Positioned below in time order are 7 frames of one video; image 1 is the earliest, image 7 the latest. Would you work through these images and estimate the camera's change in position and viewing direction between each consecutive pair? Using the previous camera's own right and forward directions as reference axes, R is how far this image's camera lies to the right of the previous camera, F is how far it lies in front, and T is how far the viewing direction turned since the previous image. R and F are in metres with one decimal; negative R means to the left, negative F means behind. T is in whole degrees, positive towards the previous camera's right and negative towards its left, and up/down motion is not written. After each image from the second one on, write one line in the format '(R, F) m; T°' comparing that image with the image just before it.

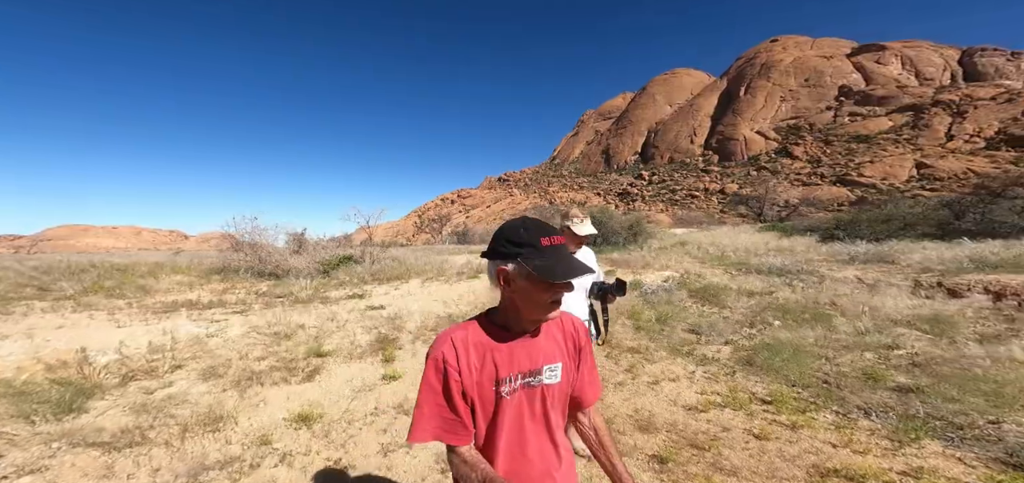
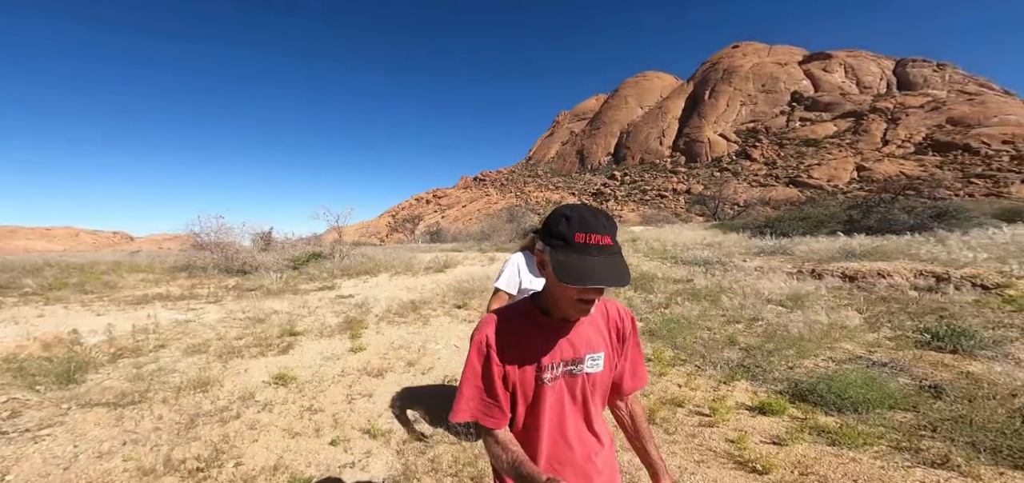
(+0.4, -1.0) m; +4°
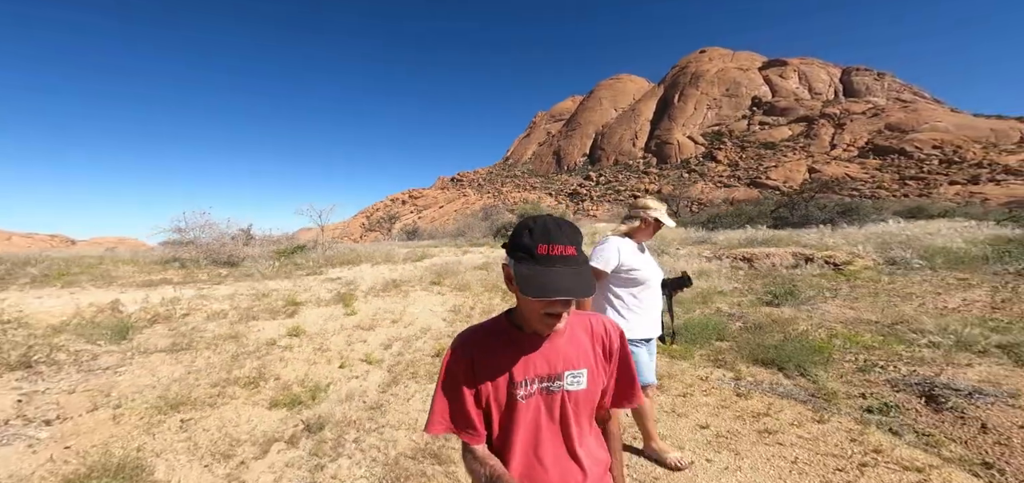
(+0.2, -1.6) m; +4°
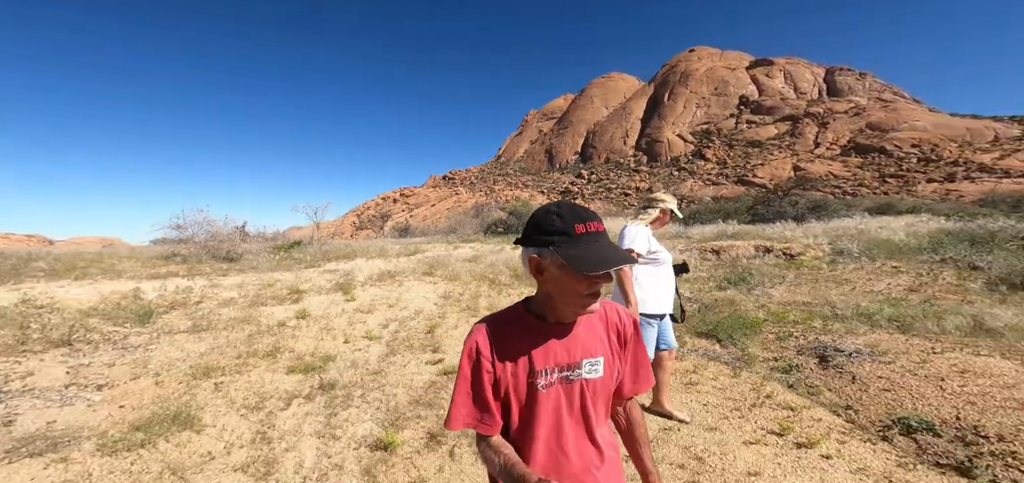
(+0.1, -0.8) m; +1°
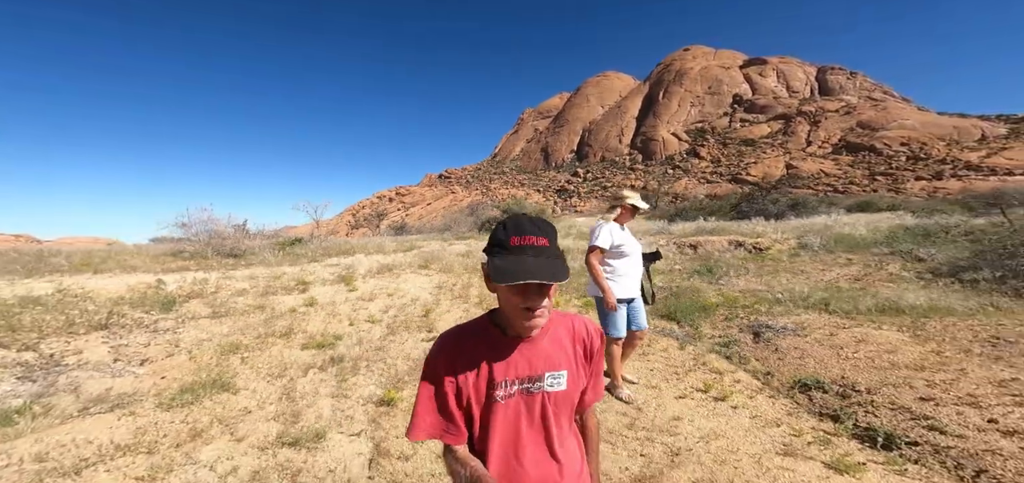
(+0.2, -0.7) m; 0°
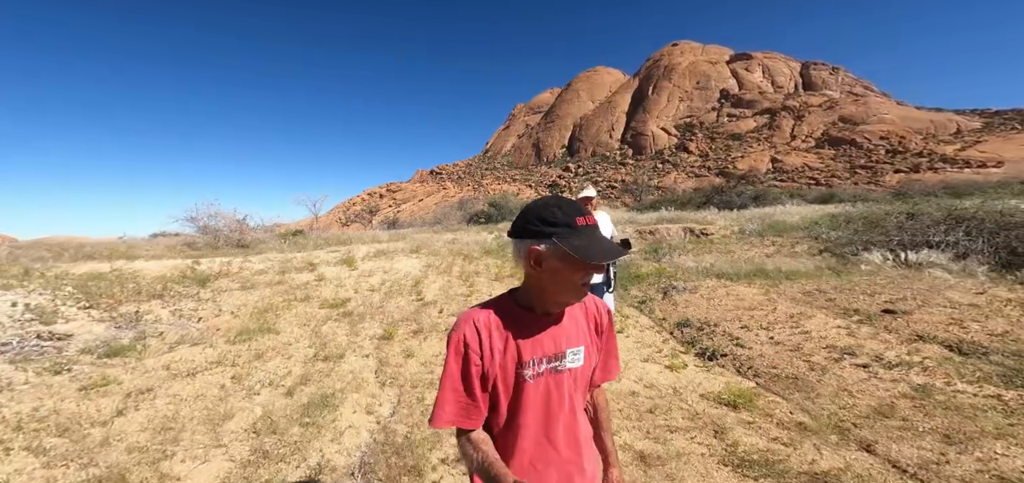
(+0.4, -1.6) m; +1°
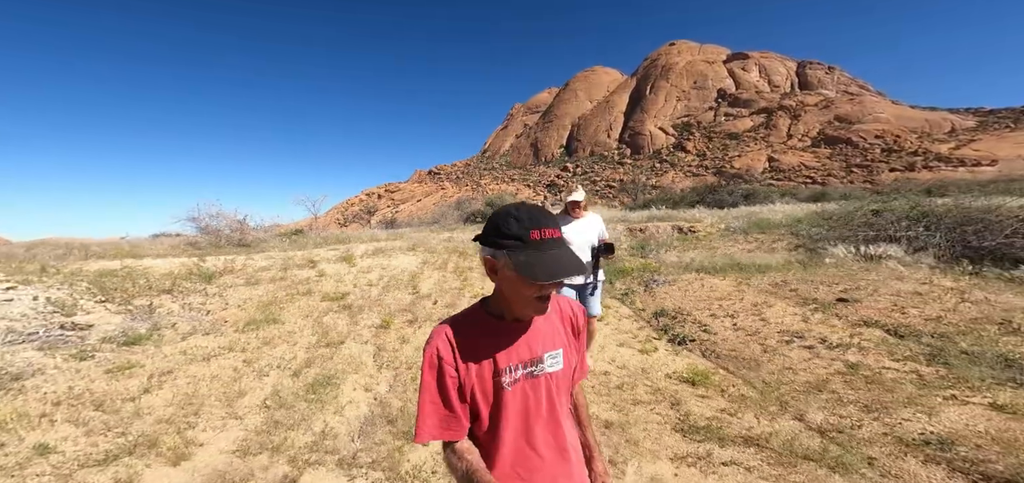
(+0.2, -0.4) m; 0°
